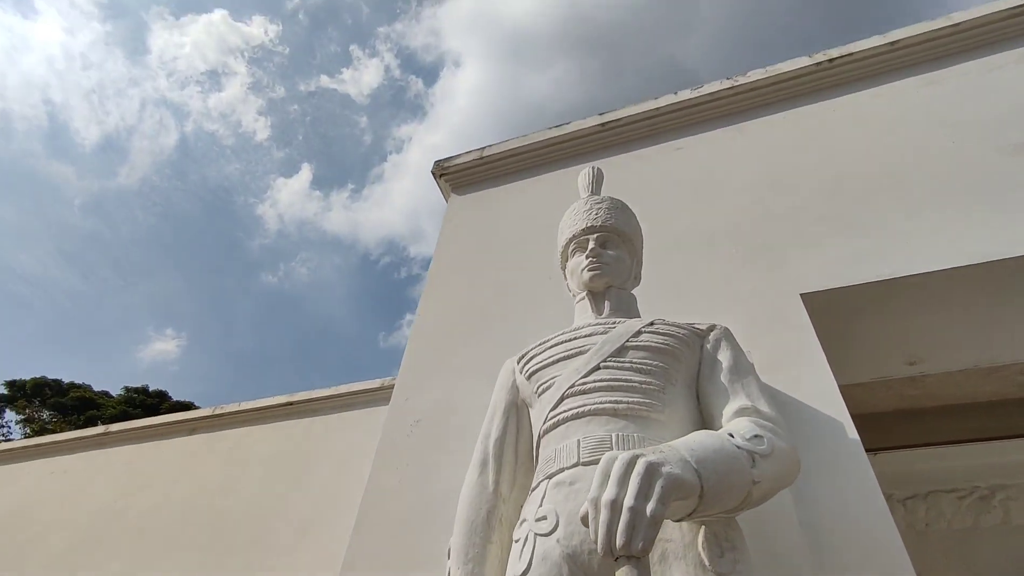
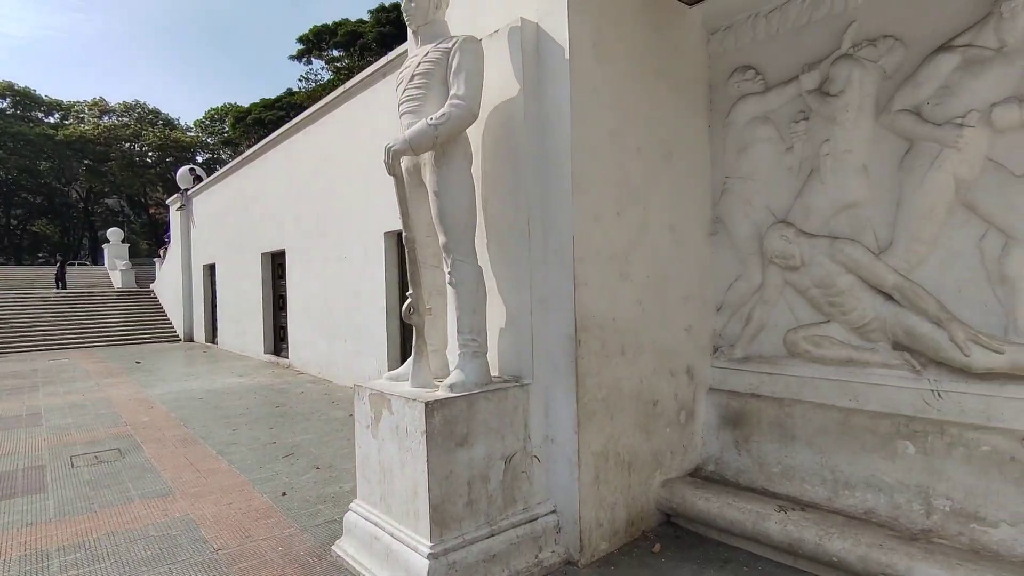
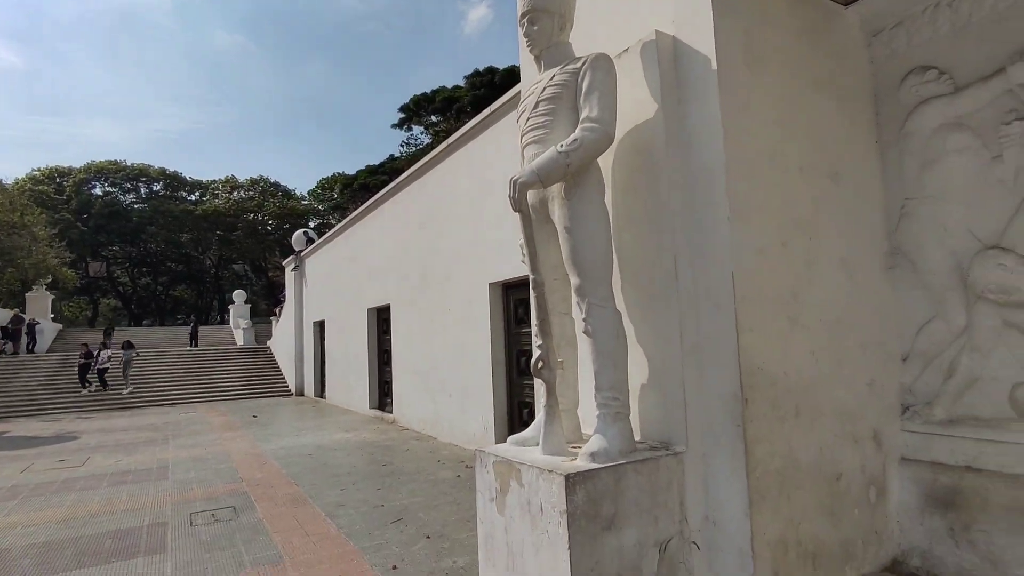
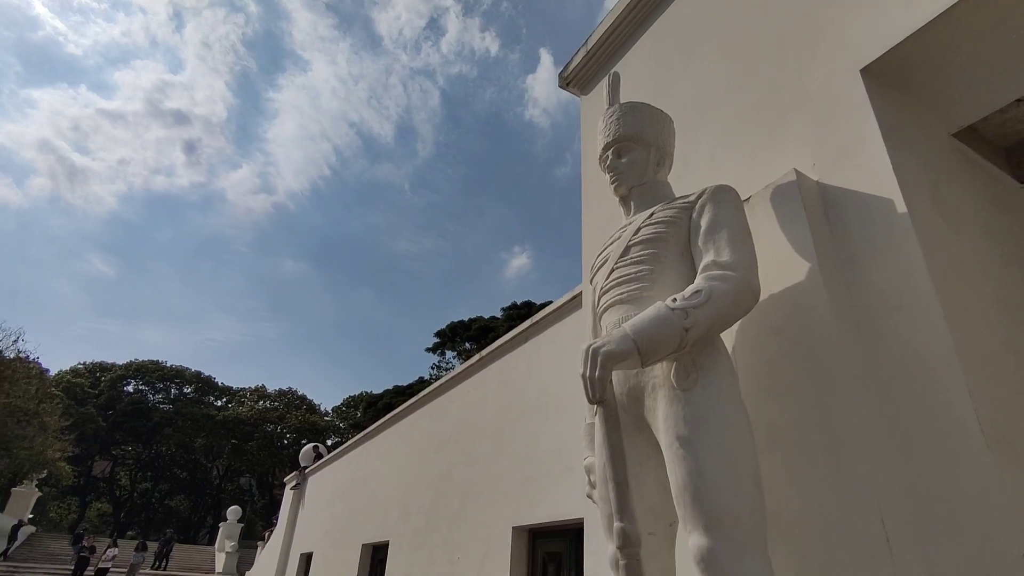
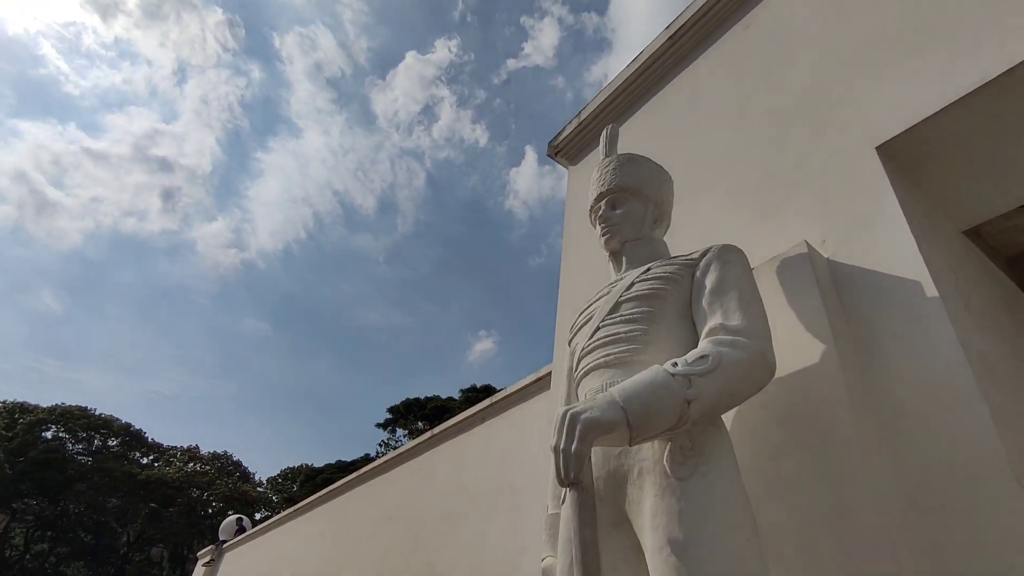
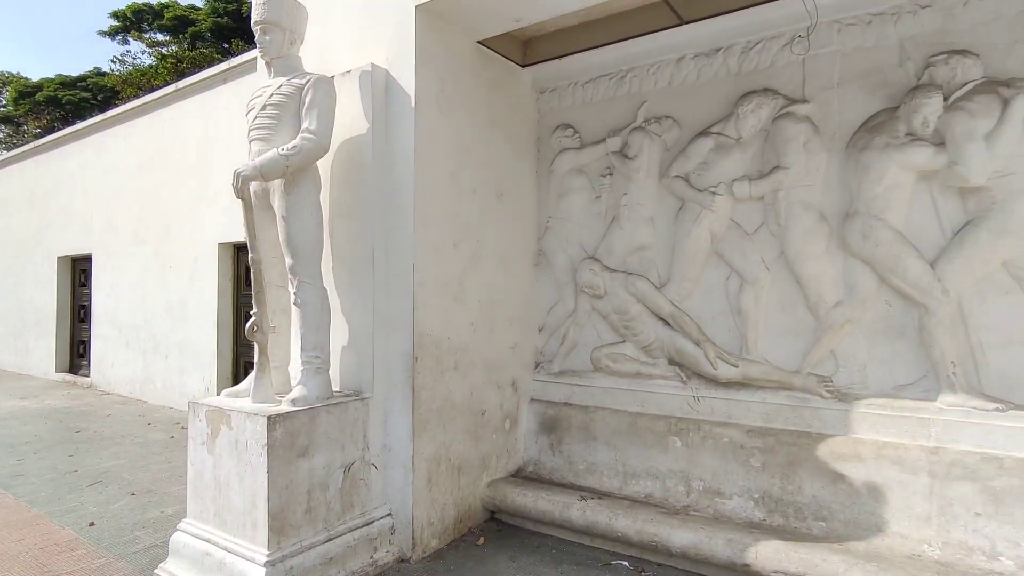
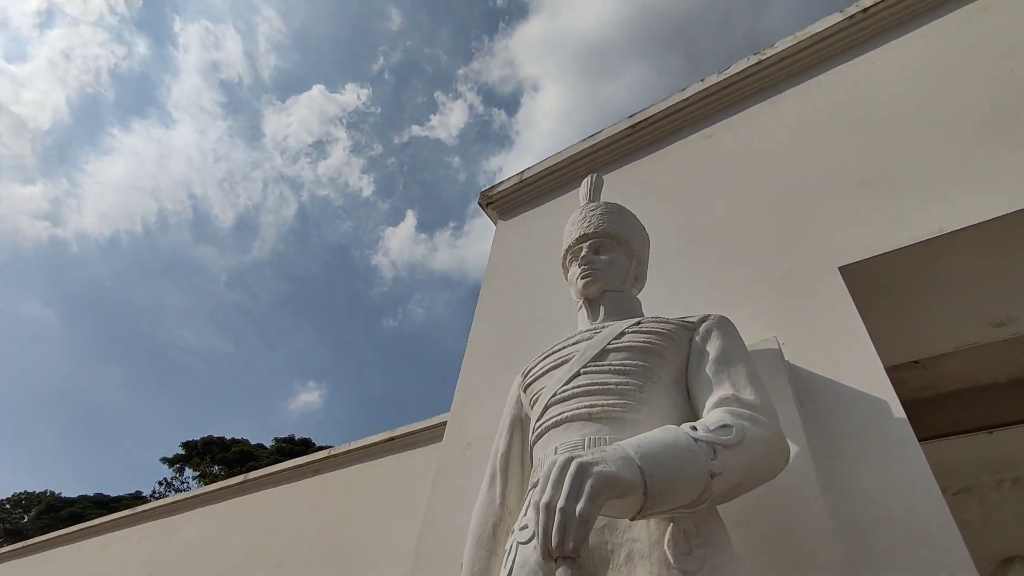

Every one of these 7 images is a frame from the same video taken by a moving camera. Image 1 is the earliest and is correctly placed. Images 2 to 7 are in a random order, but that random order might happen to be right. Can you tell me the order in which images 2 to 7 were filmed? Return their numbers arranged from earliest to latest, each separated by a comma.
7, 5, 4, 3, 2, 6
